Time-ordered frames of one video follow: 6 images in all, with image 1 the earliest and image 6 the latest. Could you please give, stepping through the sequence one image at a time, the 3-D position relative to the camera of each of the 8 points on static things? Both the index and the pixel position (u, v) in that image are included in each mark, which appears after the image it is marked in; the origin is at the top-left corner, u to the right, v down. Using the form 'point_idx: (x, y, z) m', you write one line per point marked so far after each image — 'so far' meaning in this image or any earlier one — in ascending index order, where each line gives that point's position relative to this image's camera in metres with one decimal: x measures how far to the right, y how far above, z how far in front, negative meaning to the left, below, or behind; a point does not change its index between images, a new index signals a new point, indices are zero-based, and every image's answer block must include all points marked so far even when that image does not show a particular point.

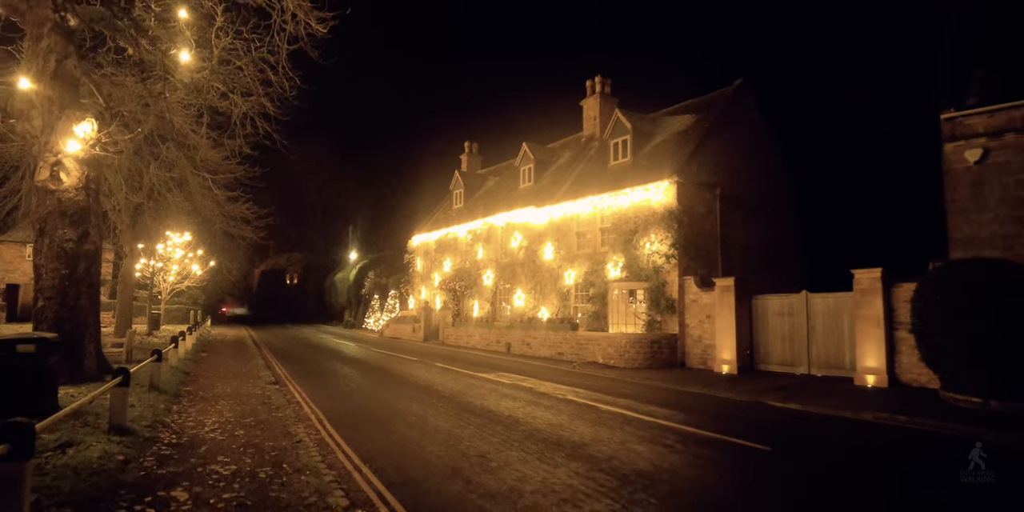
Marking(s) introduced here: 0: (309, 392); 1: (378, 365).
0: (-3.3, -2.2, +10.1) m
1: (-3.2, -2.6, +14.6) m
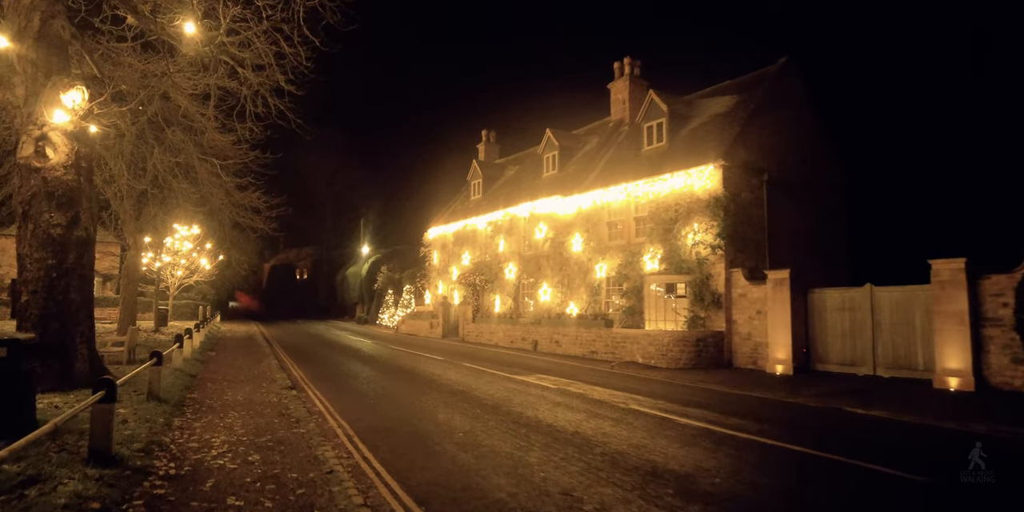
0: (-2.6, -2.1, +8.8) m
1: (-2.4, -2.4, +13.3) m
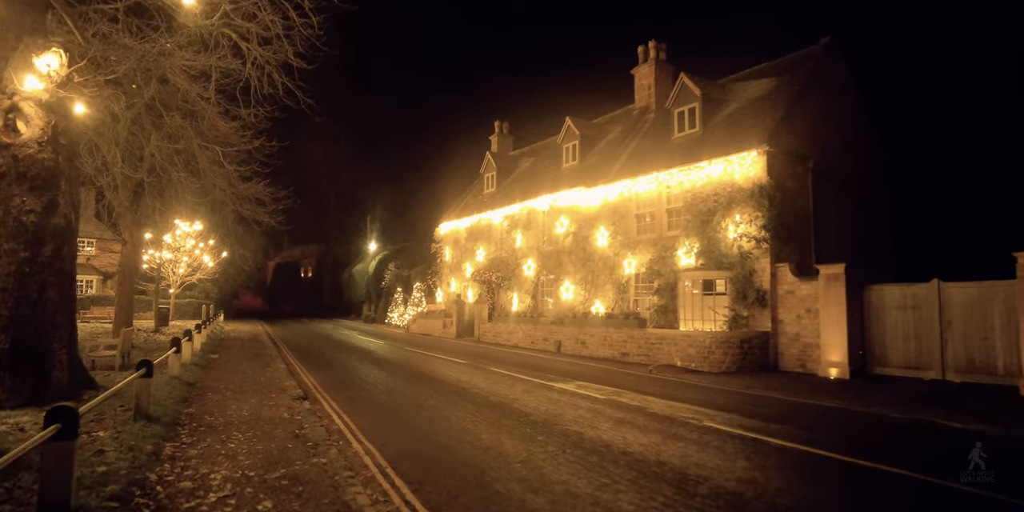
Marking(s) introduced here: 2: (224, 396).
0: (-2.0, -1.9, +7.6) m
1: (-1.8, -2.3, +12.1) m
2: (-4.0, -1.9, +8.5) m
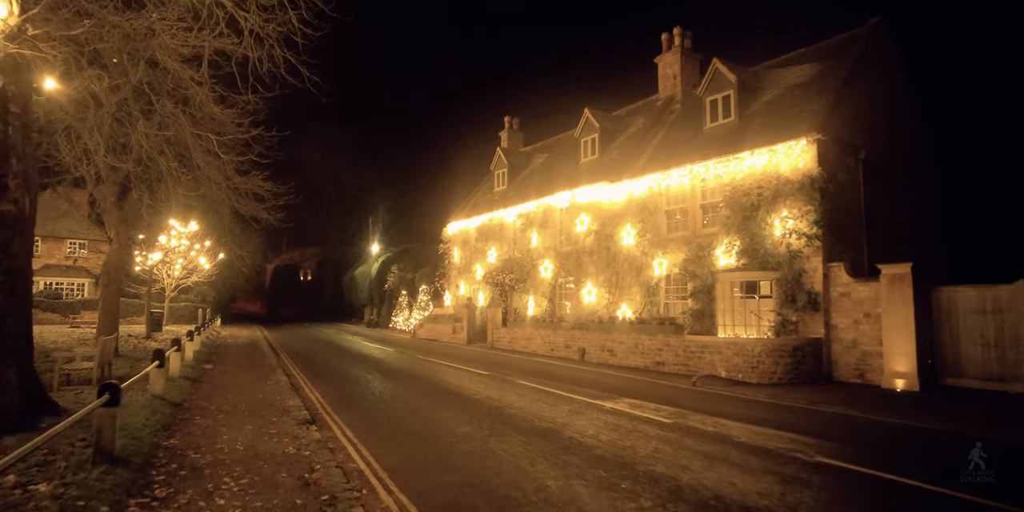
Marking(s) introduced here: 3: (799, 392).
0: (-1.4, -1.9, +6.1) m
1: (-1.2, -2.2, +10.7) m
2: (-3.4, -1.9, +7.0) m
3: (+5.5, -2.6, +11.9) m
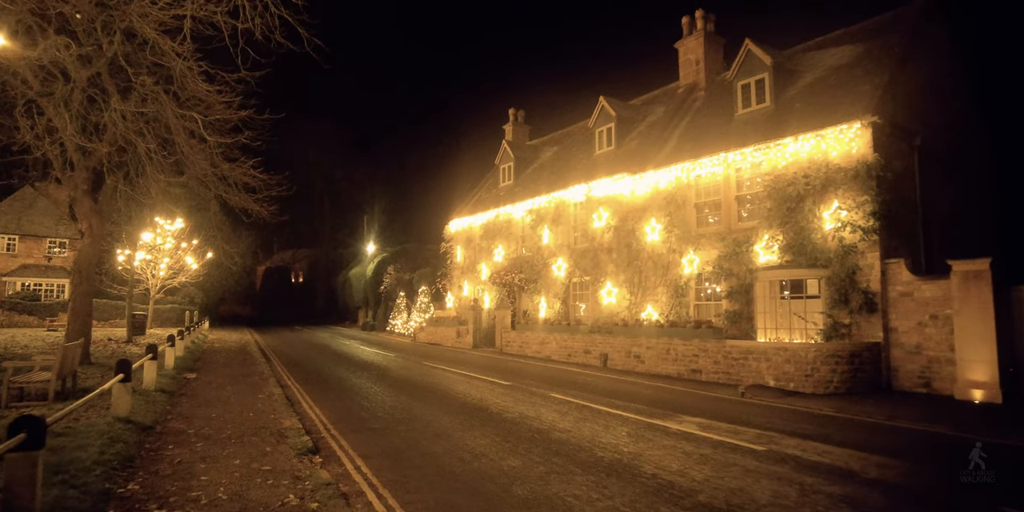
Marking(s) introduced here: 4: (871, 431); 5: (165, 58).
0: (-0.9, -1.8, +4.7) m
1: (-0.7, -2.1, +9.2) m
2: (-2.9, -1.8, +5.5) m
3: (+6.0, -2.5, +10.5) m
4: (+4.9, -2.4, +8.4) m
5: (-6.3, +3.6, +11.2) m
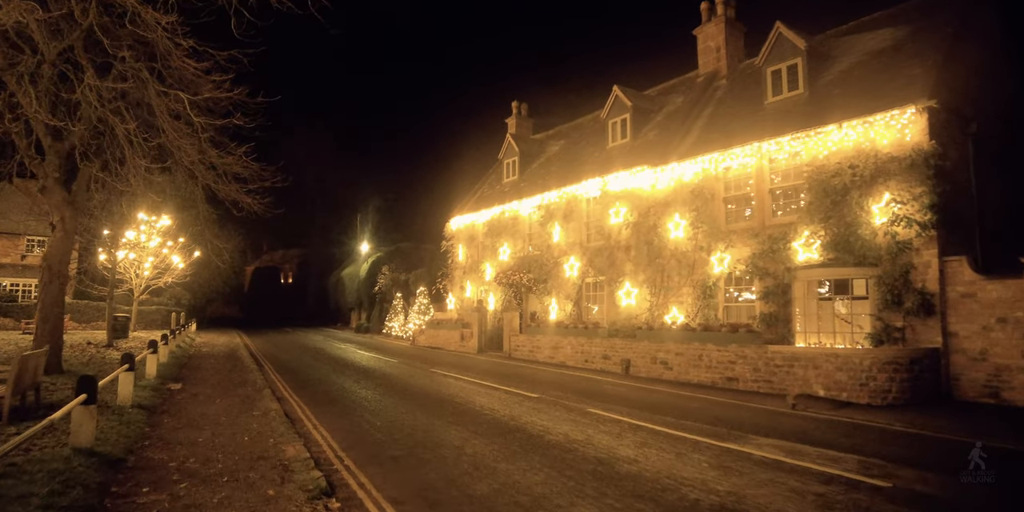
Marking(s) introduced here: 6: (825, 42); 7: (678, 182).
0: (-0.4, -1.7, +3.4) m
1: (-0.3, -2.0, +8.0) m
2: (-2.4, -1.7, +4.3) m
3: (+6.4, -2.5, +9.4) m
4: (+5.3, -2.3, +7.3) m
5: (-5.9, +3.7, +9.9) m
6: (+8.0, +5.4, +15.7) m
7: (+4.2, +1.9, +15.6) m
